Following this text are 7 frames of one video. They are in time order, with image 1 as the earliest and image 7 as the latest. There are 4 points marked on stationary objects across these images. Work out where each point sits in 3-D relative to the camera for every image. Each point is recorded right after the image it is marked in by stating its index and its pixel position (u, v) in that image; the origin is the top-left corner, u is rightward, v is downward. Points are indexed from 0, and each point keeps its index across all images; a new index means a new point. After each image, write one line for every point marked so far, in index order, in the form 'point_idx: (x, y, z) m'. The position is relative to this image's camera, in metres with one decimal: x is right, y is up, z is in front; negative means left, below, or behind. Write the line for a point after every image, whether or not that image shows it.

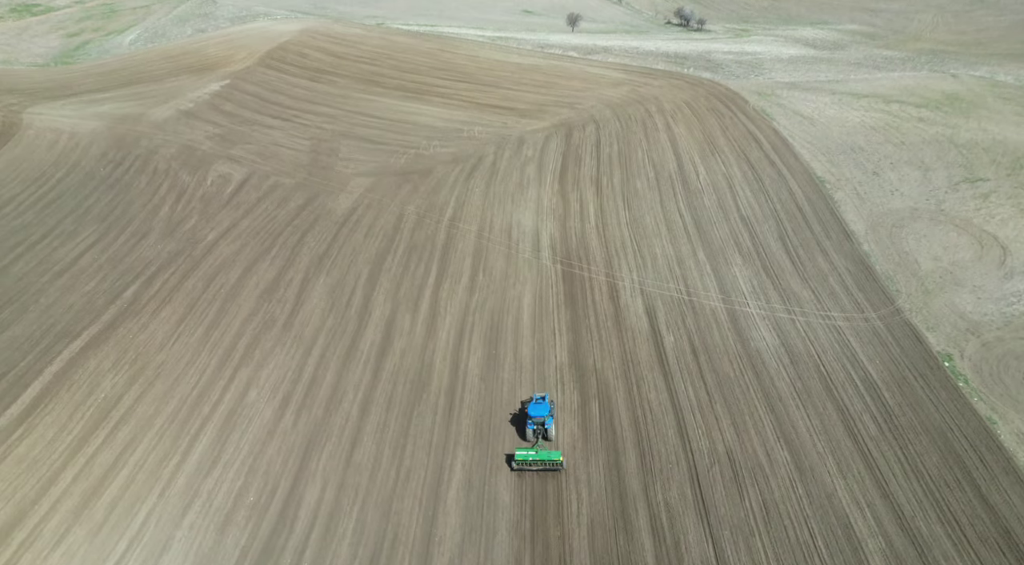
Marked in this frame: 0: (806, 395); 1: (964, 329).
0: (+6.9, -2.8, +17.6) m
1: (+11.2, -1.4, +18.8) m
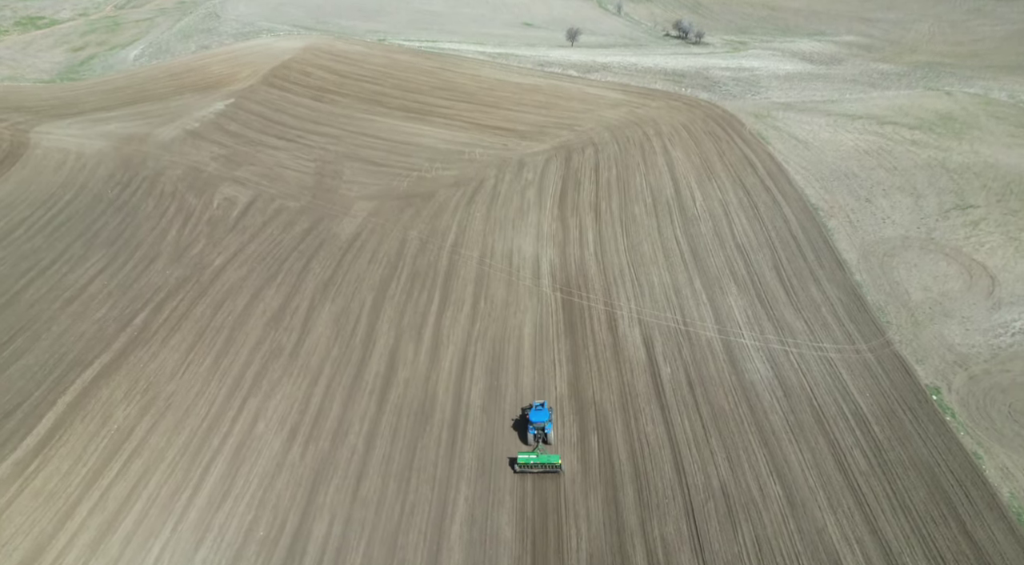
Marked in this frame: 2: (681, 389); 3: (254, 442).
0: (+6.9, -3.6, +18.0) m
1: (+11.2, -2.2, +19.2) m
2: (+4.3, -2.8, +19.2) m
3: (-6.8, -4.2, +19.9) m
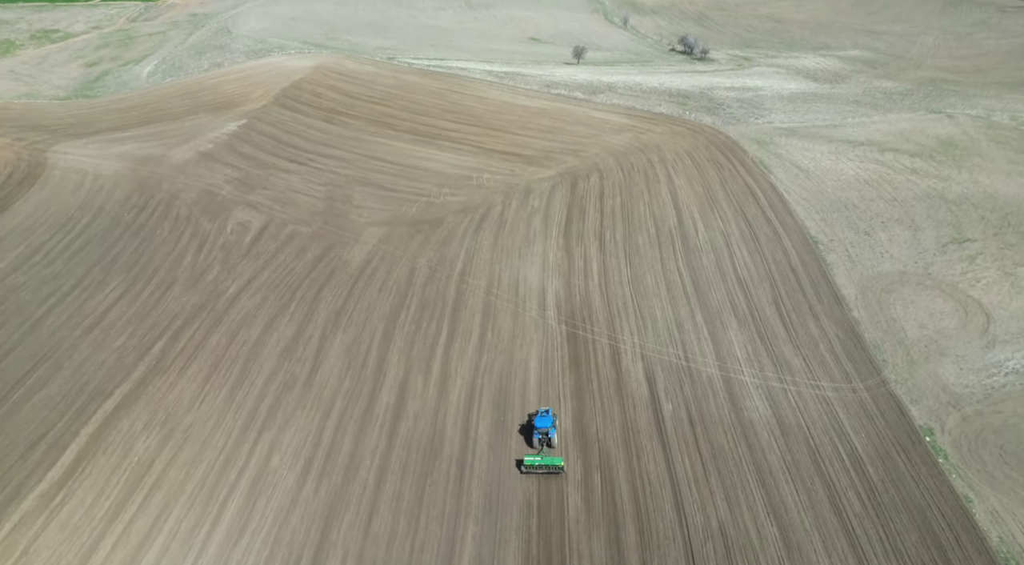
0: (+7.0, -4.6, +18.5) m
1: (+11.4, -3.2, +19.6) m
2: (+4.5, -3.8, +19.7) m
3: (-6.7, -5.3, +20.6) m
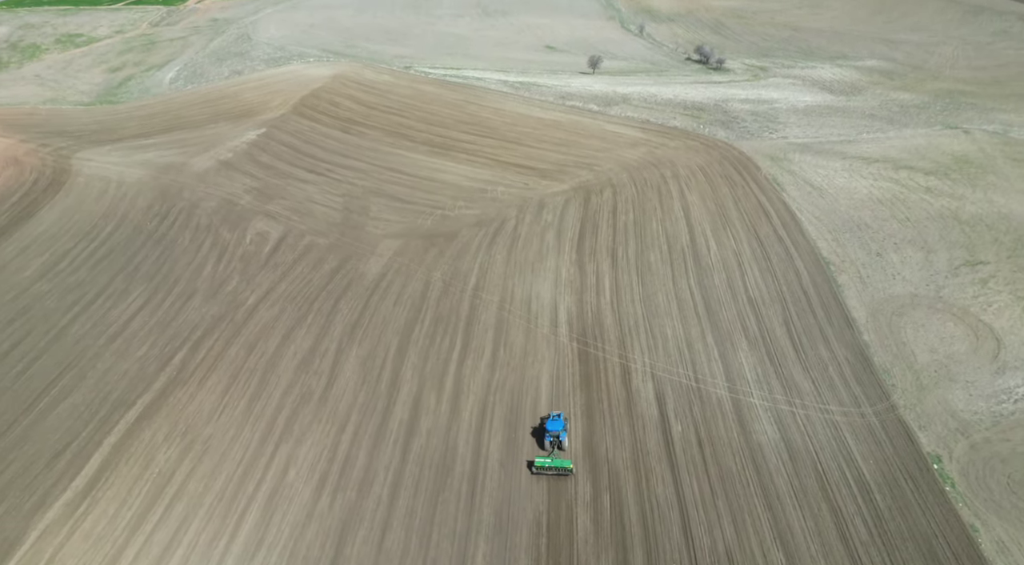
0: (+7.3, -5.3, +18.7) m
1: (+11.7, -3.9, +19.7) m
2: (+4.8, -4.4, +20.0) m
3: (-6.4, -5.8, +21.1) m
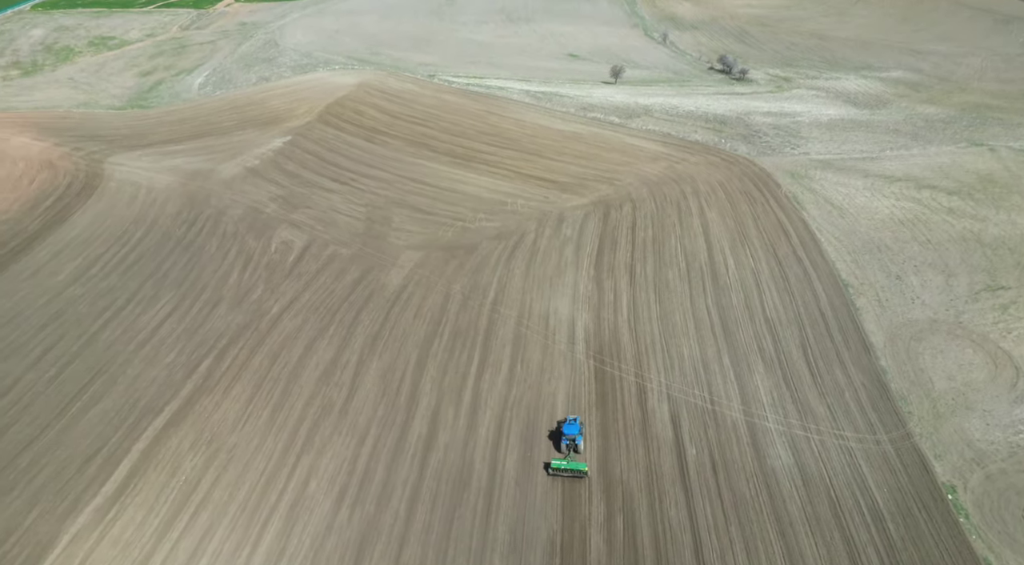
0: (+7.6, -5.9, +18.8) m
1: (+12.1, -4.6, +19.6) m
2: (+5.2, -5.1, +20.1) m
3: (-5.9, -6.3, +21.6) m
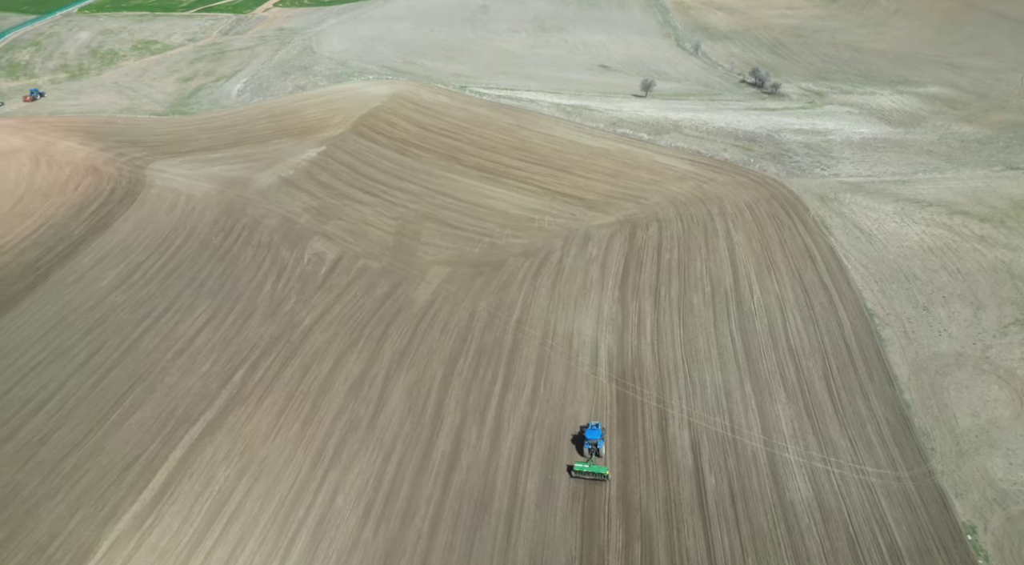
0: (+8.1, -6.8, +18.9) m
1: (+12.6, -5.5, +19.5) m
2: (+5.7, -5.9, +20.3) m
3: (-5.3, -7.0, +22.2) m
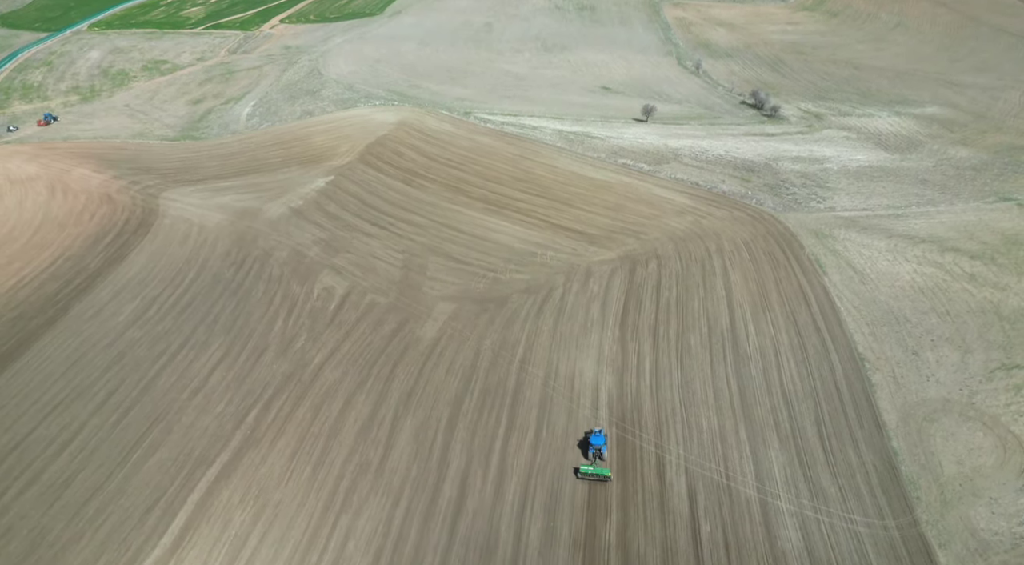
0: (+8.2, -8.4, +19.6) m
1: (+12.7, -7.0, +20.2) m
2: (+5.8, -7.5, +21.1) m
3: (-5.2, -8.8, +23.3) m
